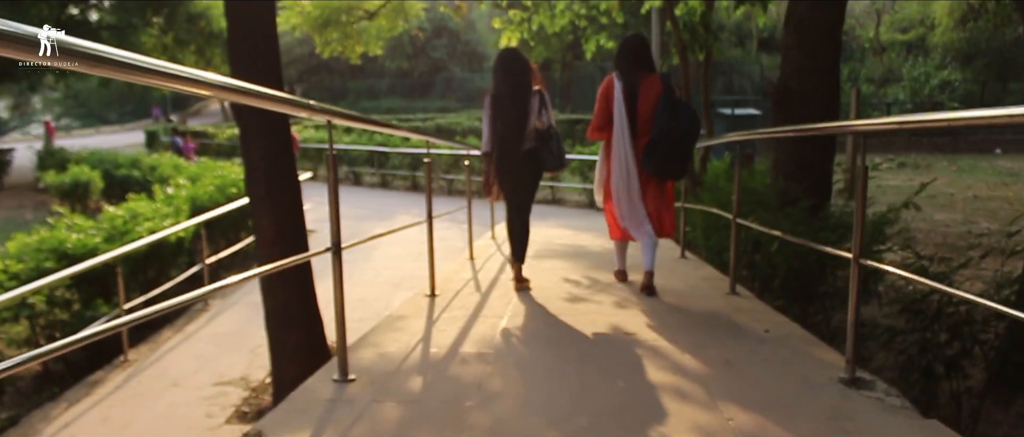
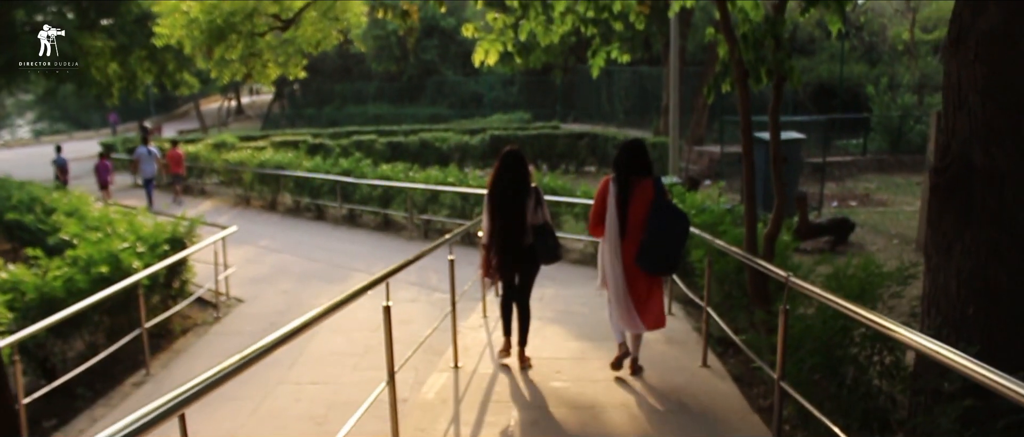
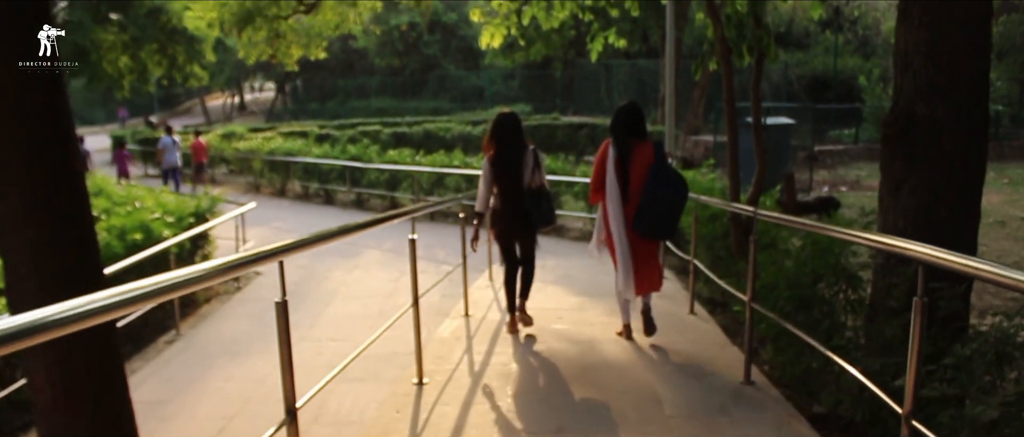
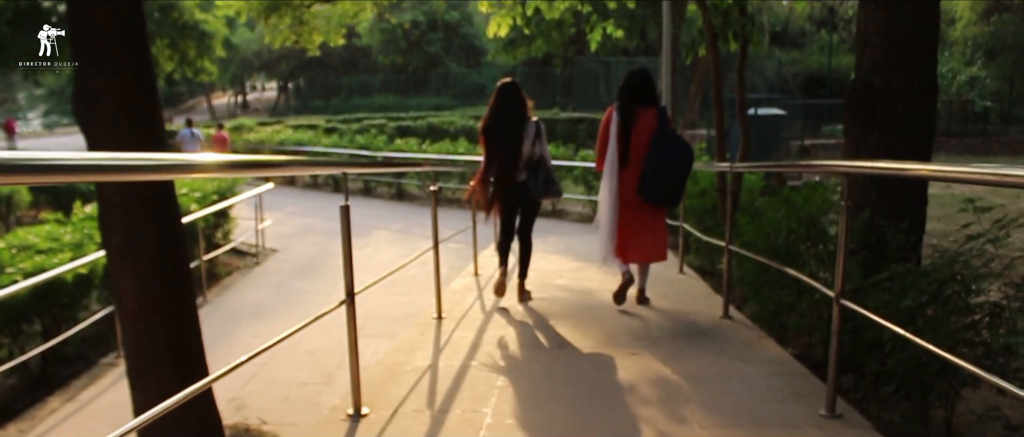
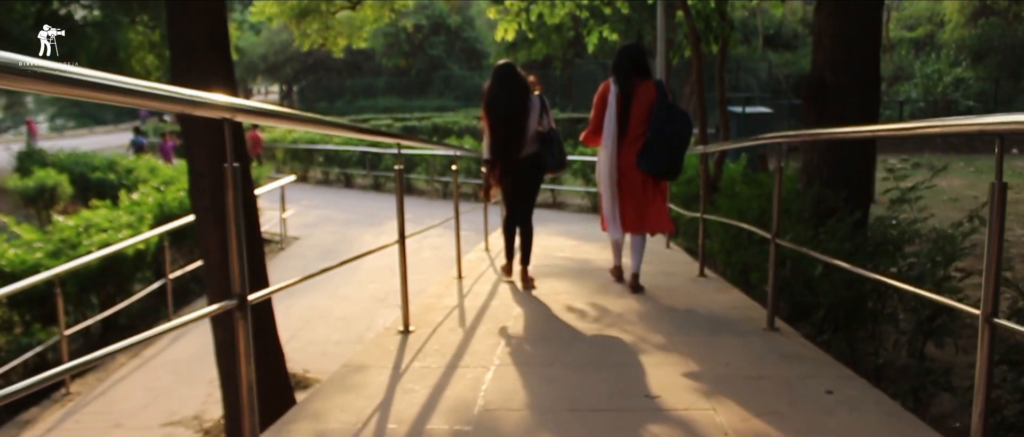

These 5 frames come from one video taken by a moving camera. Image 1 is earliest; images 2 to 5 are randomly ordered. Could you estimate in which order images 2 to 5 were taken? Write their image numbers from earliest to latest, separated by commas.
5, 4, 3, 2
